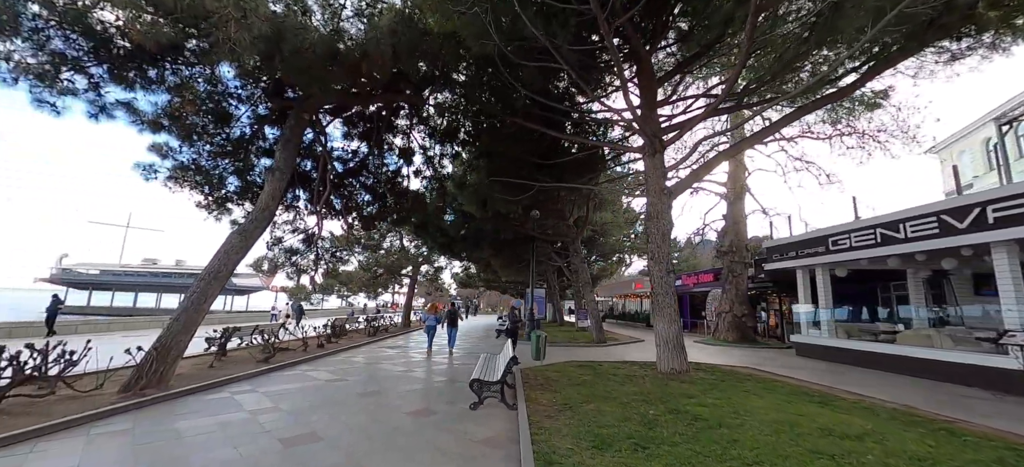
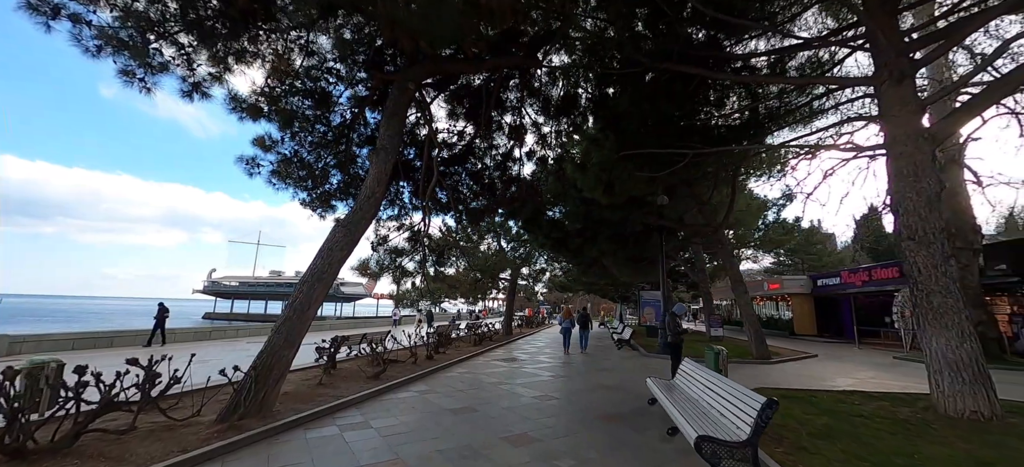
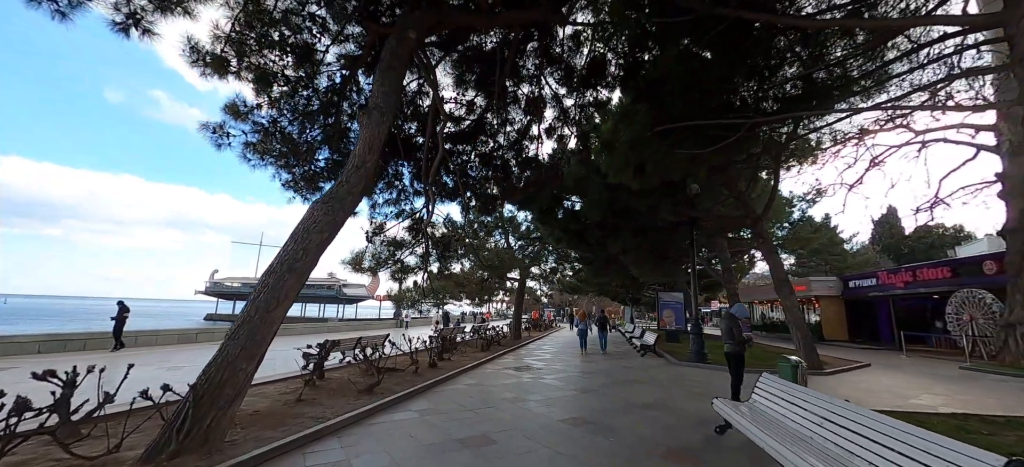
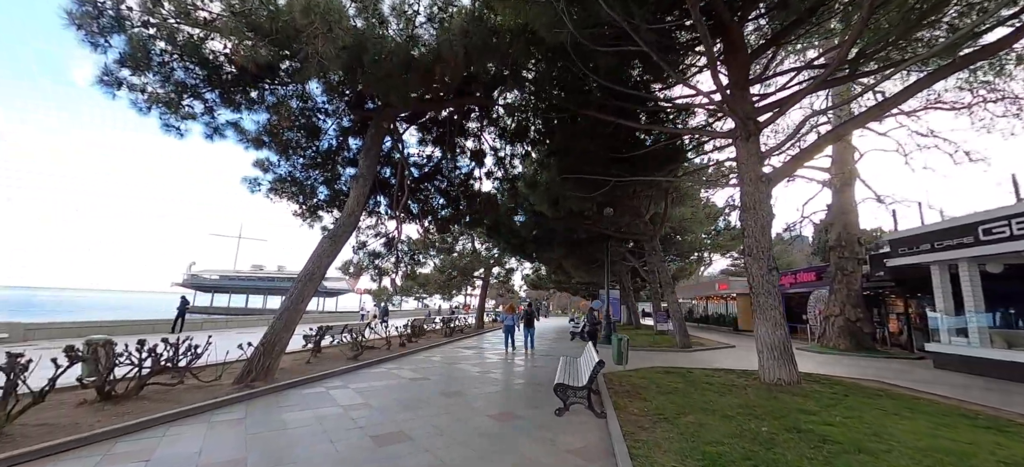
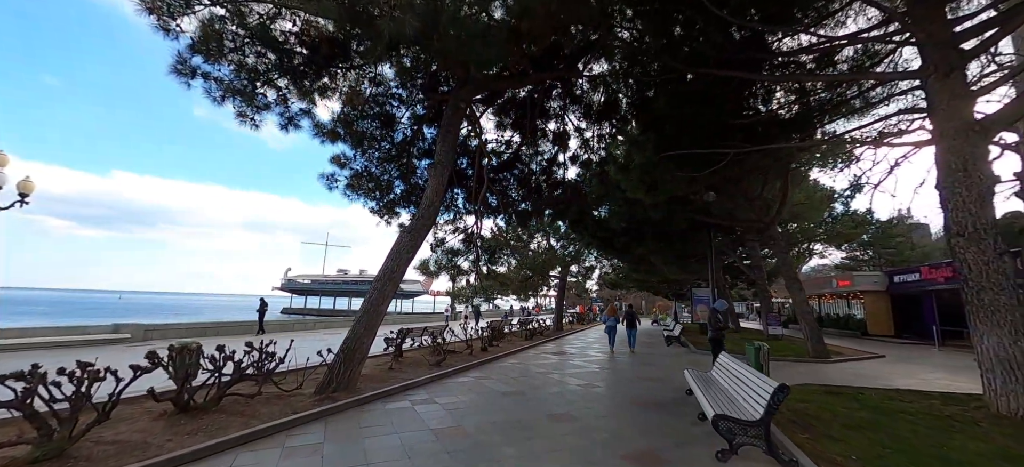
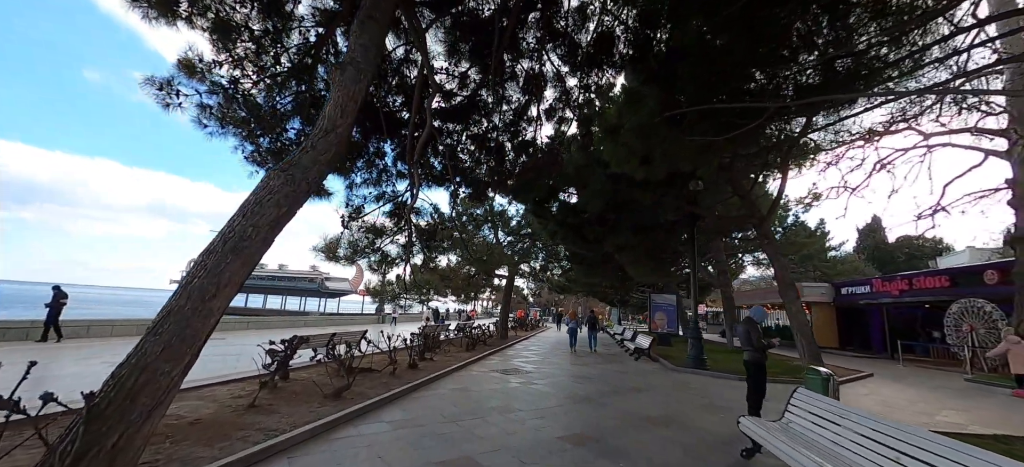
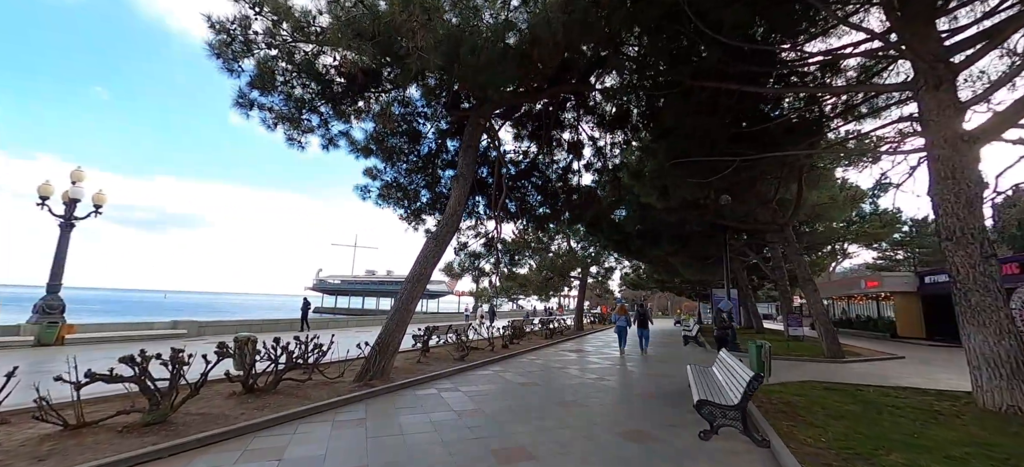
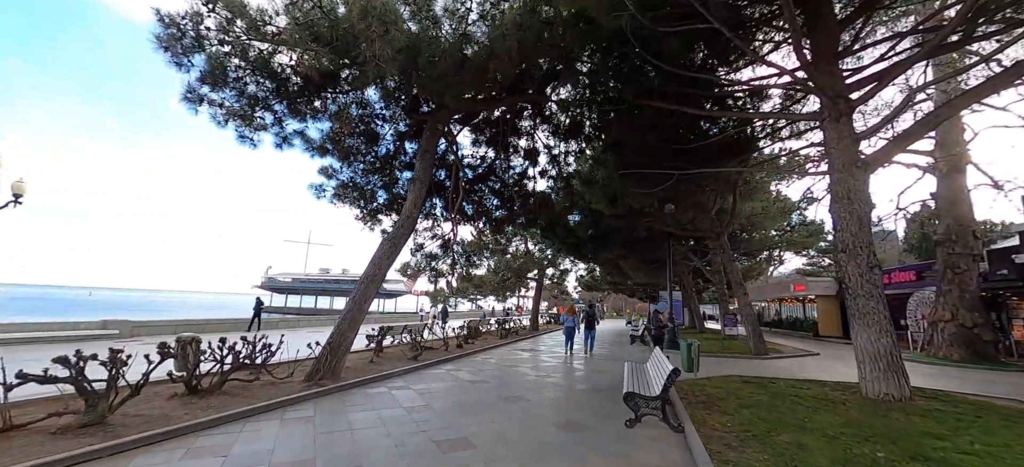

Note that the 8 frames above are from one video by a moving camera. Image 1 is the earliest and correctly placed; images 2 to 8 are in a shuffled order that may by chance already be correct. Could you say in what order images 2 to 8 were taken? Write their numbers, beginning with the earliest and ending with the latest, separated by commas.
4, 8, 7, 5, 2, 3, 6
